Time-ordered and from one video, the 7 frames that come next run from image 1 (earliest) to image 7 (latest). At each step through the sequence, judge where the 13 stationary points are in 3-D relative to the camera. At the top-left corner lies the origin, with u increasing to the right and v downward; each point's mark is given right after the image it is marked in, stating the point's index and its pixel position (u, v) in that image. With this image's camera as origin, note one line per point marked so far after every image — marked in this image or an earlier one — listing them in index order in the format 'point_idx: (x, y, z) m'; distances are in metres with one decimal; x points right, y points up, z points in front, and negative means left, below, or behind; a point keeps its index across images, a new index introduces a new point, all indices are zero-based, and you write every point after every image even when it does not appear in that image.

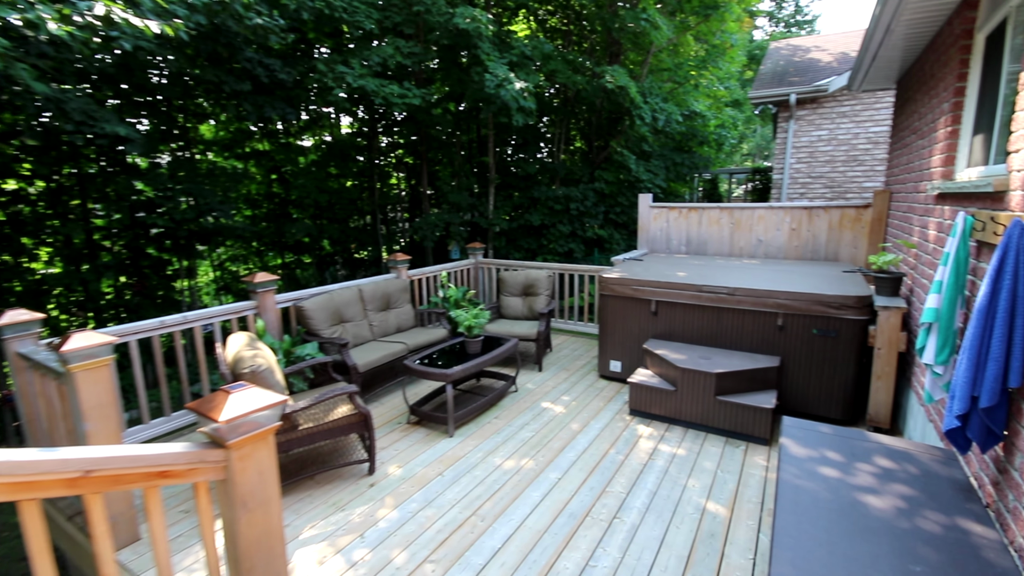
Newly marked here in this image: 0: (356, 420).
0: (-1.0, -0.9, +3.2) m
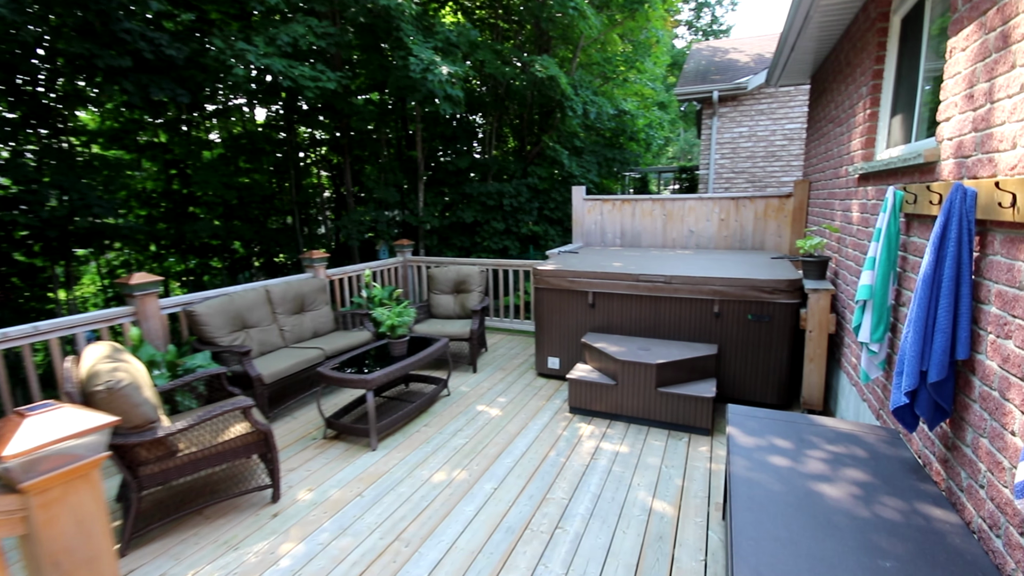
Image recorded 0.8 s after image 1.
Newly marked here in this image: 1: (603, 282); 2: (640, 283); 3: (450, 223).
0: (-1.5, -0.9, +2.7) m
1: (+0.8, +0.1, +4.0) m
2: (+1.0, 0.0, +3.9) m
3: (-1.2, +1.2, +8.8) m
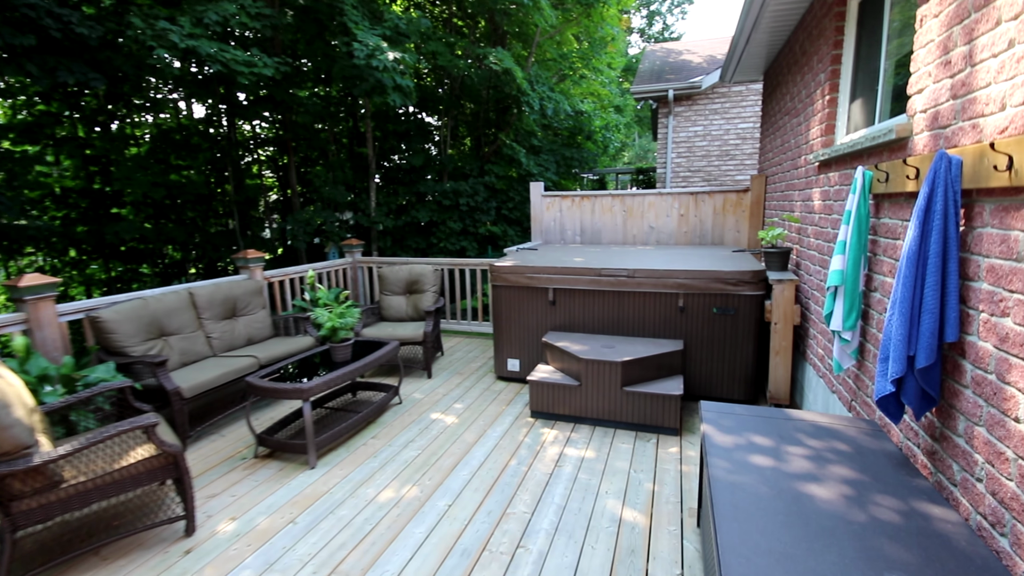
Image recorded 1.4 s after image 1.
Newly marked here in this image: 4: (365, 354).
0: (-1.7, -0.8, +2.3) m
1: (+0.4, +0.1, +3.8) m
2: (+0.7, +0.1, +3.7) m
3: (-1.9, +1.1, +8.4) m
4: (-1.1, -0.5, +3.4) m
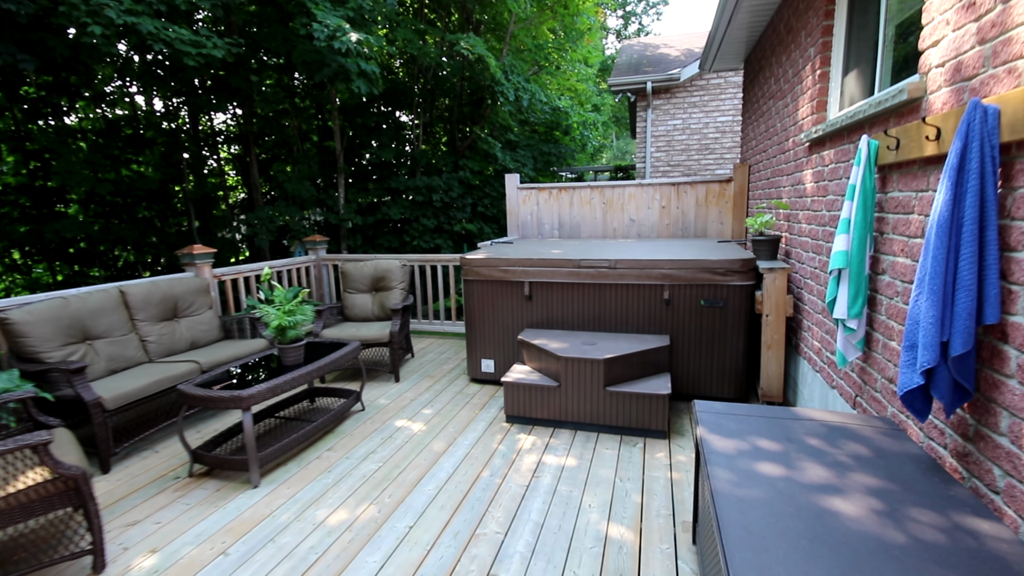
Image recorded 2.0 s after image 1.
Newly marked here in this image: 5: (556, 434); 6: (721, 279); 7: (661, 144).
0: (-1.8, -0.8, +1.9) m
1: (+0.2, +0.1, +3.5) m
2: (+0.5, +0.1, +3.4) m
3: (-2.3, +1.1, +8.1) m
4: (-1.2, -0.4, +3.1) m
5: (+0.3, -0.9, +3.0) m
6: (+1.4, +0.1, +3.2) m
7: (+2.5, +2.4, +8.1) m
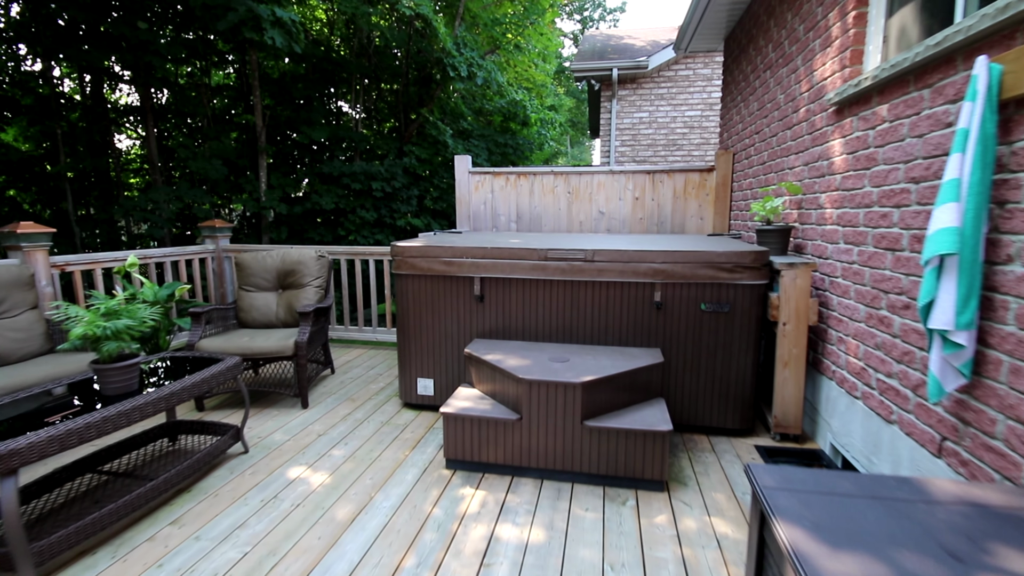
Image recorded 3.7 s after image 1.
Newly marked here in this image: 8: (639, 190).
0: (-2.0, -0.7, +0.9) m
1: (-0.1, +0.1, +2.7) m
2: (+0.2, +0.1, +2.6) m
3: (-3.0, +1.1, +7.0) m
4: (-1.5, -0.4, +2.1) m
5: (0.0, -0.9, +2.2) m
6: (+1.1, +0.1, +2.5) m
7: (+1.8, +2.4, +7.5) m
8: (+1.2, +0.9, +4.6) m
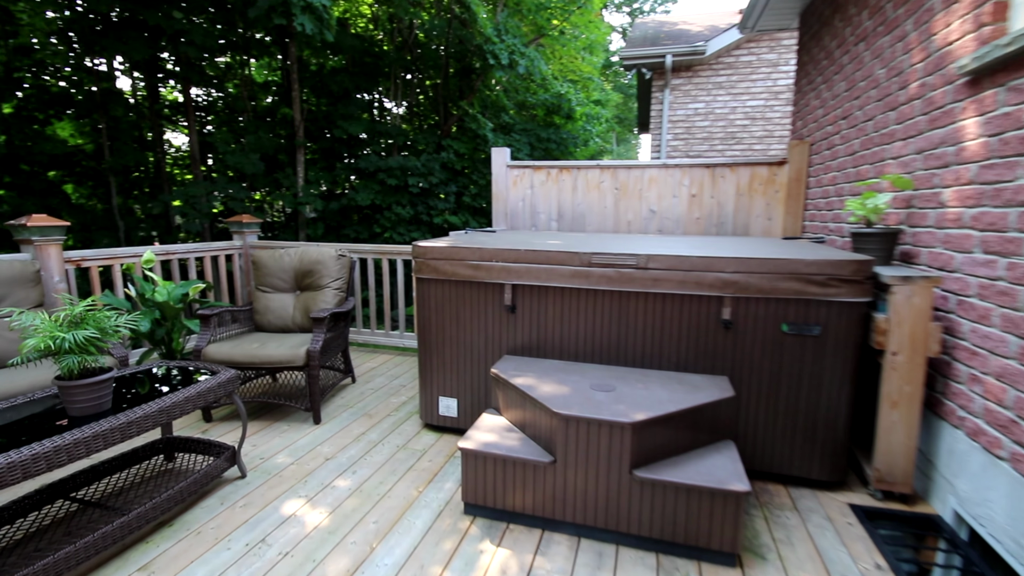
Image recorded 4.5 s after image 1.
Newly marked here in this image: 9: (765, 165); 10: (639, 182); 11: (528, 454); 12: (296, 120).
0: (-1.9, -0.7, +0.7) m
1: (+0.1, +0.1, +2.3) m
2: (+0.4, +0.1, +2.2) m
3: (-2.5, +1.1, +6.8) m
4: (-1.4, -0.4, +1.8) m
5: (+0.1, -1.0, +1.8) m
6: (+1.3, 0.0, +2.0) m
7: (+2.4, +2.3, +6.9) m
8: (+1.6, +0.9, +4.0) m
9: (+2.1, +1.0, +3.9) m
10: (+1.1, +0.9, +4.2) m
11: (+0.1, -0.6, +1.8) m
12: (-3.0, +2.3, +6.7) m
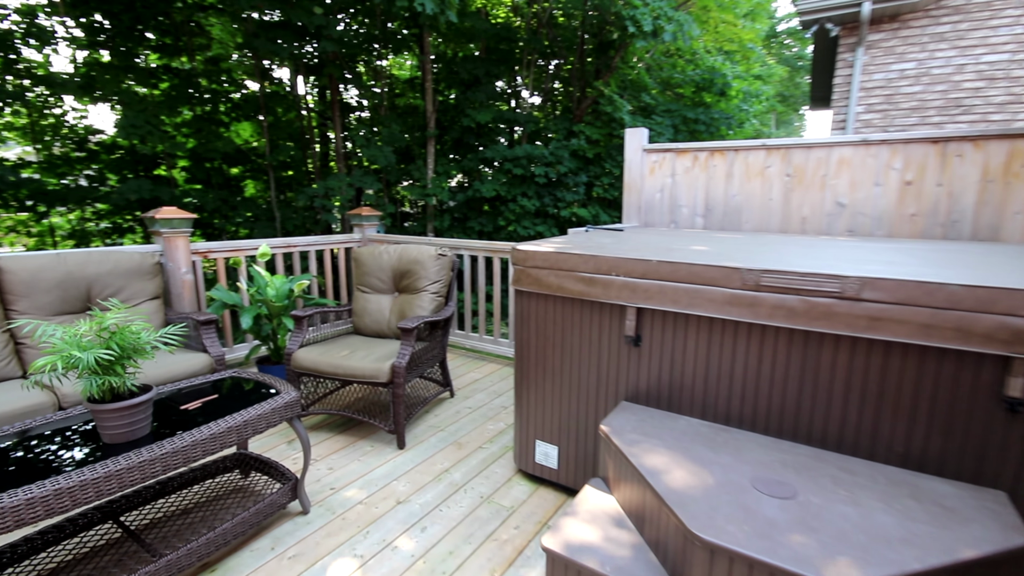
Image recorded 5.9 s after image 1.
0: (-1.9, -0.8, +0.6) m
1: (+0.5, 0.0, +1.6) m
2: (+0.8, 0.0, +1.5) m
3: (-0.7, +1.2, +6.6) m
4: (-1.0, -0.4, +1.6) m
5: (+0.4, -1.1, +1.2) m
6: (+1.6, -0.2, +1.0) m
7: (+4.1, +2.1, +5.4) m
8: (+2.4, +0.7, +2.9) m
9: (+2.9, +0.8, +2.6) m
10: (+2.1, +0.8, +3.2) m
11: (+0.3, -0.7, +1.2) m
12: (-1.2, +2.4, +6.6) m
